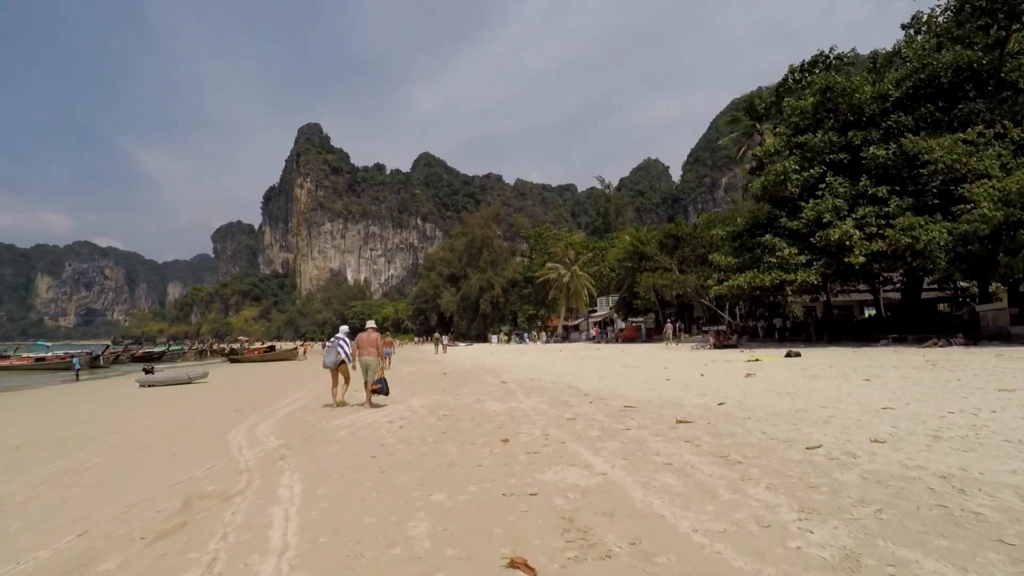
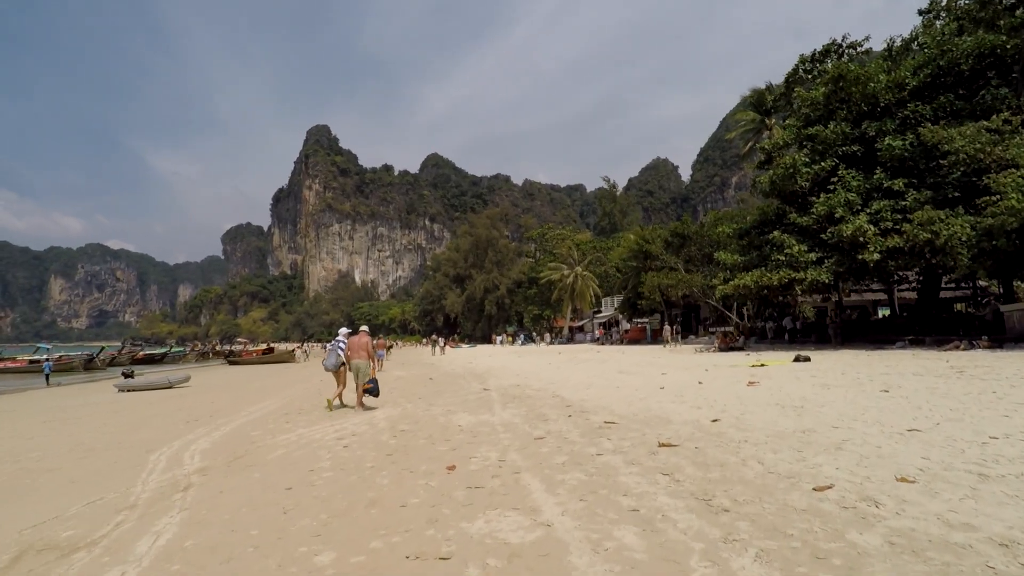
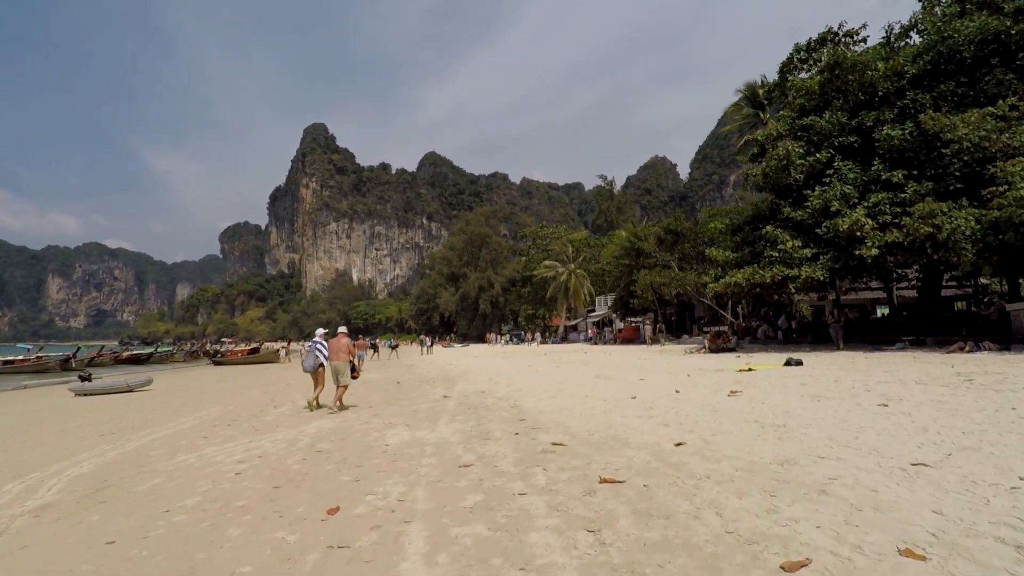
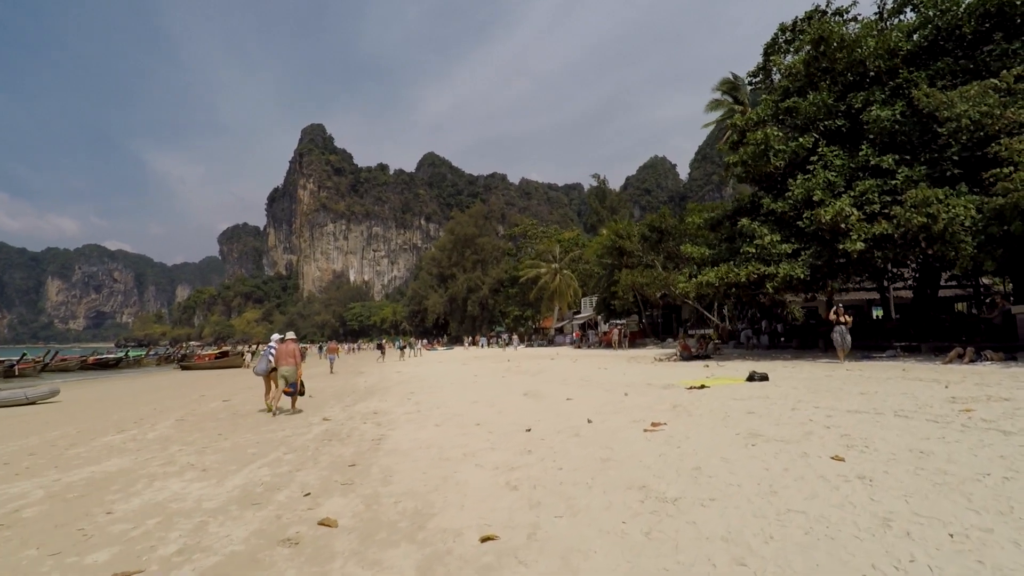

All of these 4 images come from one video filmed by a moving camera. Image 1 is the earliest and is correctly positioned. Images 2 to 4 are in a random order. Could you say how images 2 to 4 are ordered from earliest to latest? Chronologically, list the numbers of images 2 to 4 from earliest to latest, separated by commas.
2, 3, 4
